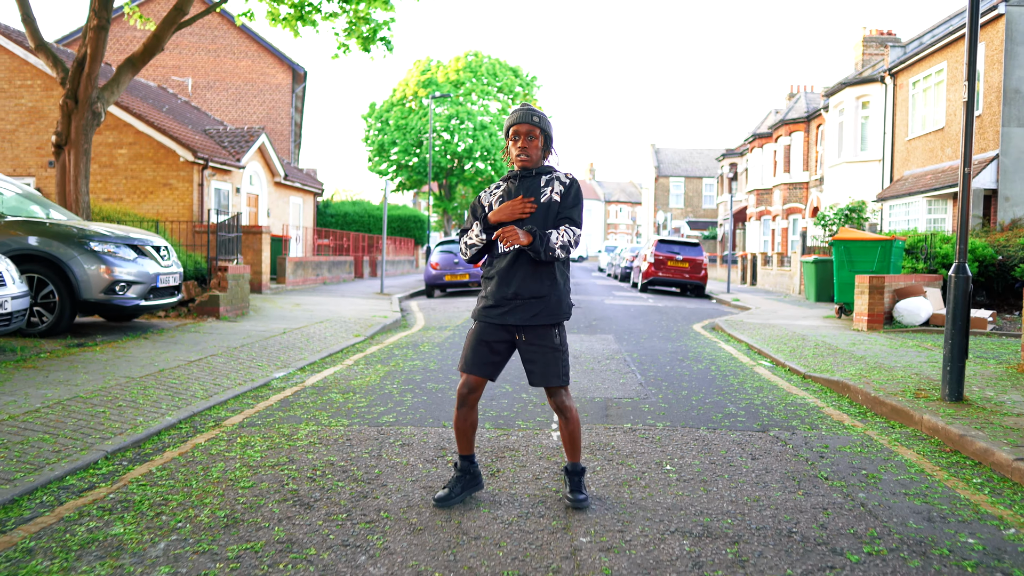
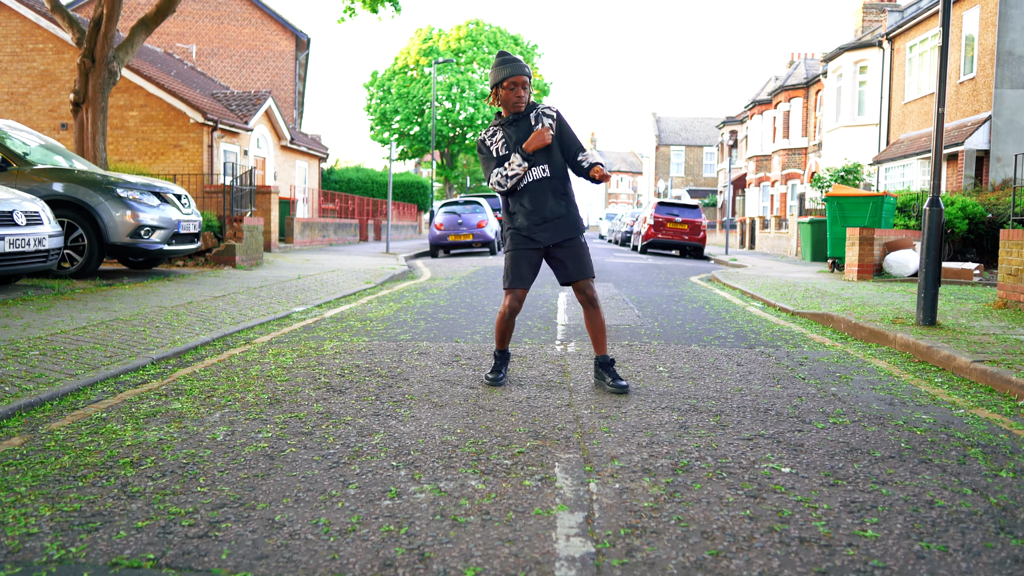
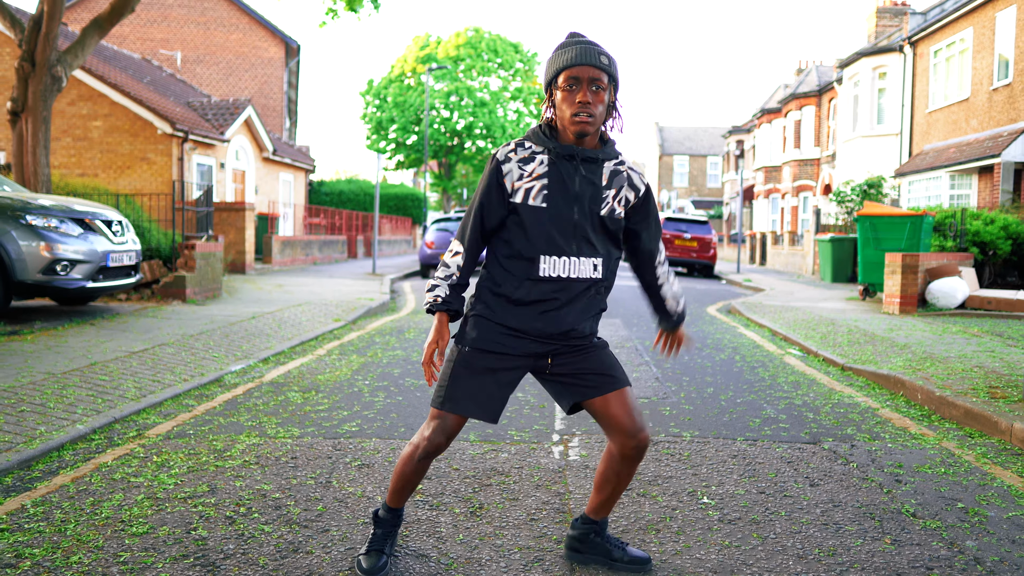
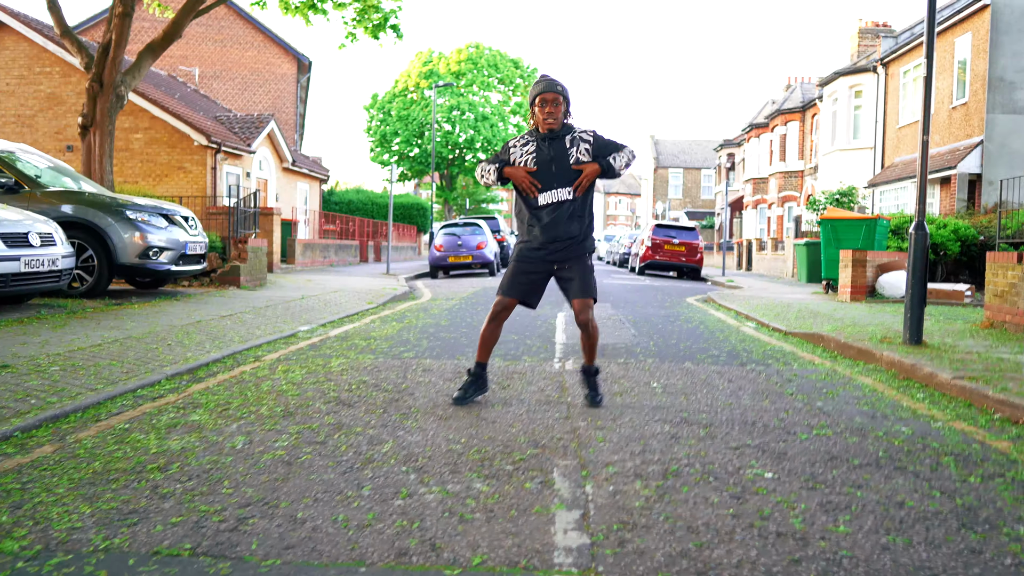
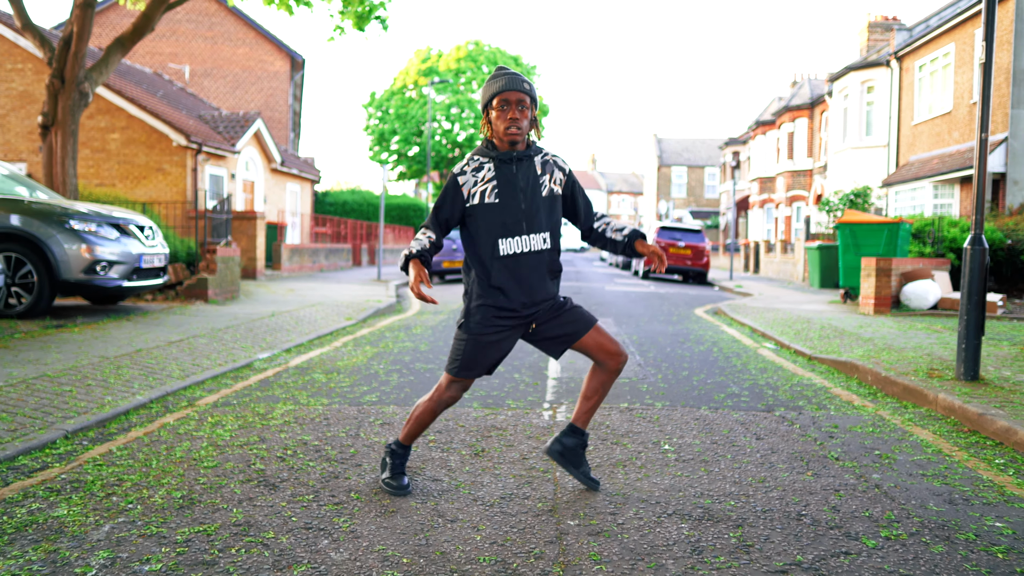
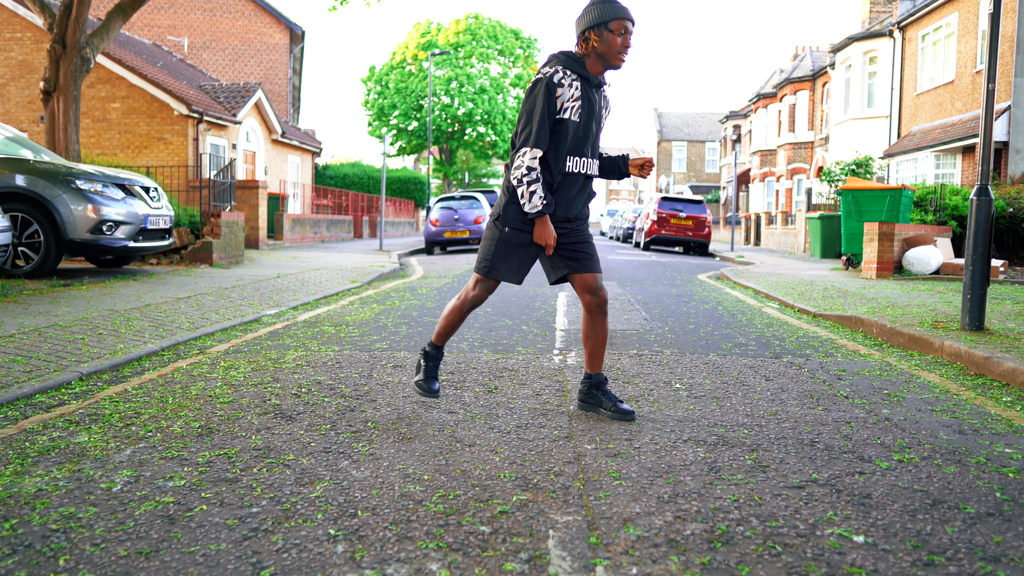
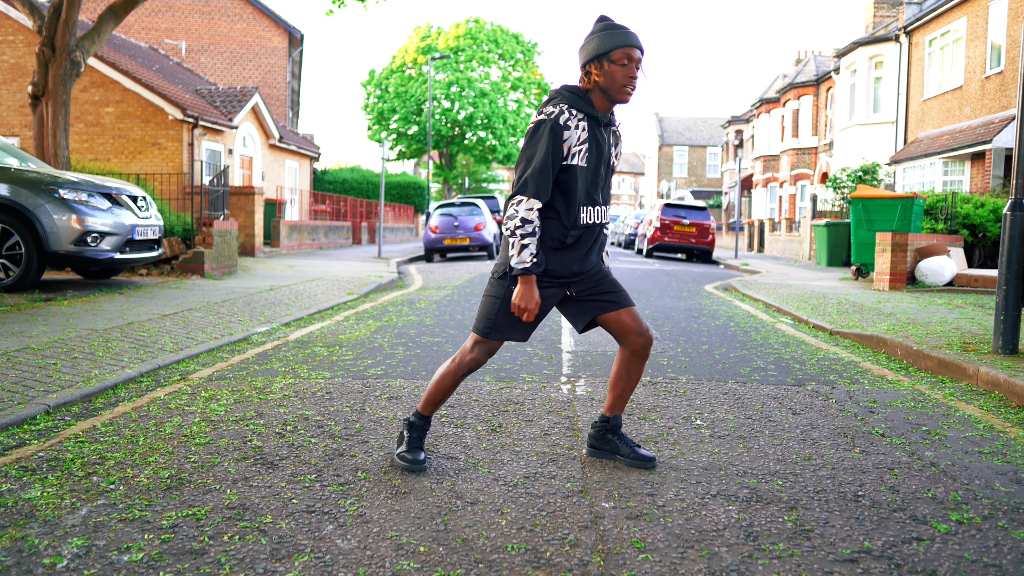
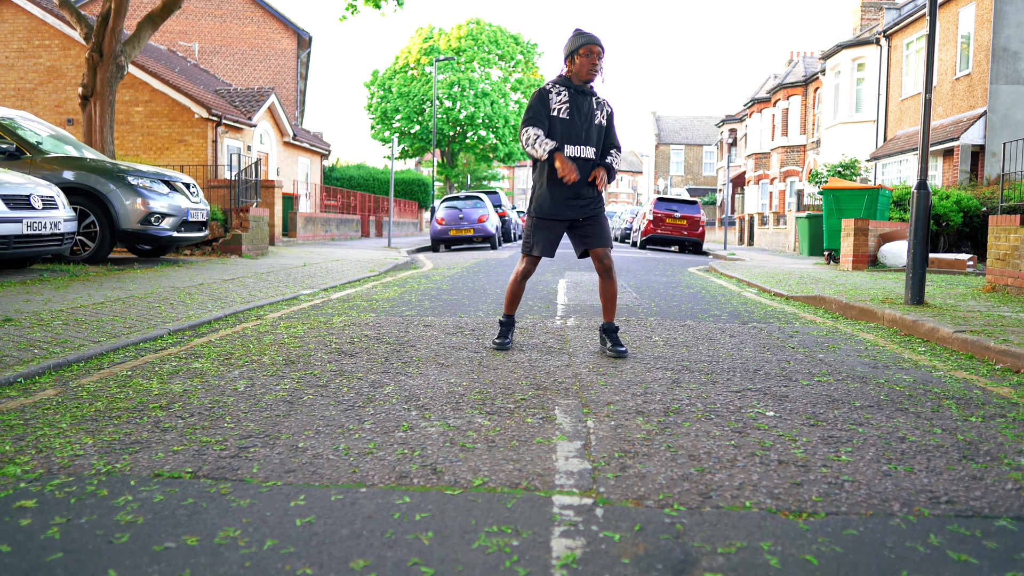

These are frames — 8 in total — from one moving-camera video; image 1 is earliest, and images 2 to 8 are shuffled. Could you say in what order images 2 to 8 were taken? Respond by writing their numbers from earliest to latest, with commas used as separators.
4, 8, 2, 6, 7, 3, 5
